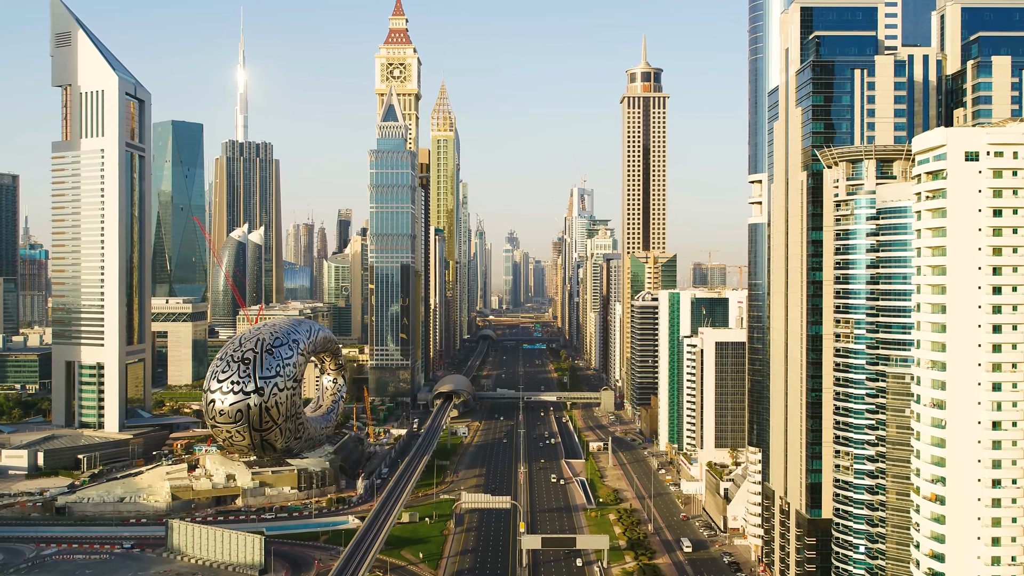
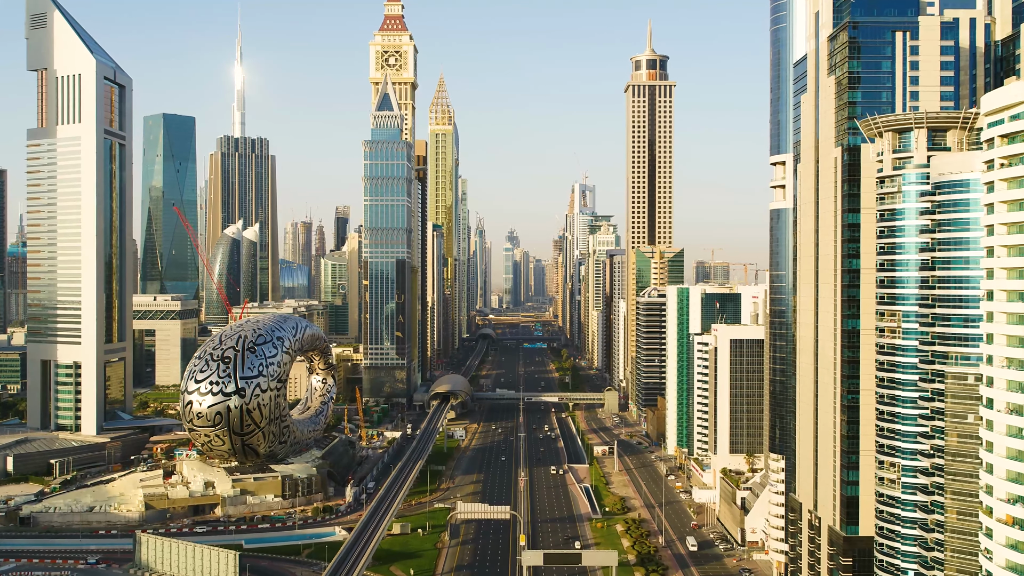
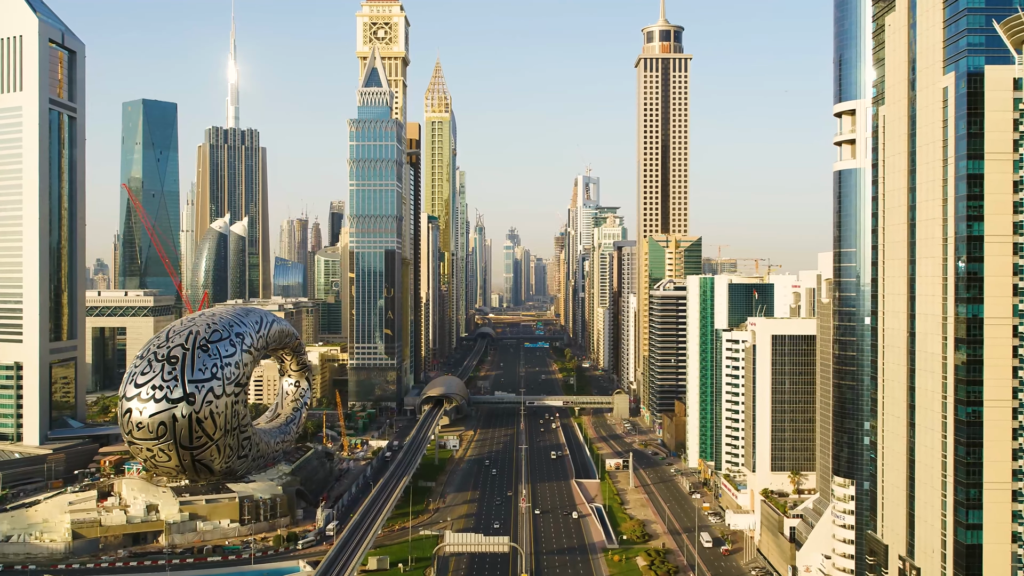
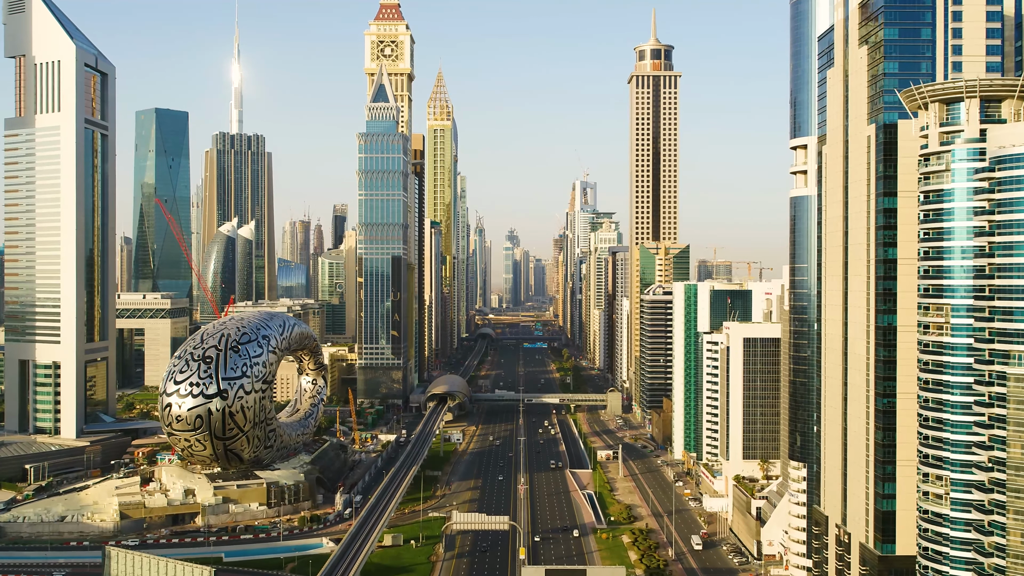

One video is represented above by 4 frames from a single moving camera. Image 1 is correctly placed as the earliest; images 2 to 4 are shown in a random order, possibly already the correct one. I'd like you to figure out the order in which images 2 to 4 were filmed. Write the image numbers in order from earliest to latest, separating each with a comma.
2, 4, 3
